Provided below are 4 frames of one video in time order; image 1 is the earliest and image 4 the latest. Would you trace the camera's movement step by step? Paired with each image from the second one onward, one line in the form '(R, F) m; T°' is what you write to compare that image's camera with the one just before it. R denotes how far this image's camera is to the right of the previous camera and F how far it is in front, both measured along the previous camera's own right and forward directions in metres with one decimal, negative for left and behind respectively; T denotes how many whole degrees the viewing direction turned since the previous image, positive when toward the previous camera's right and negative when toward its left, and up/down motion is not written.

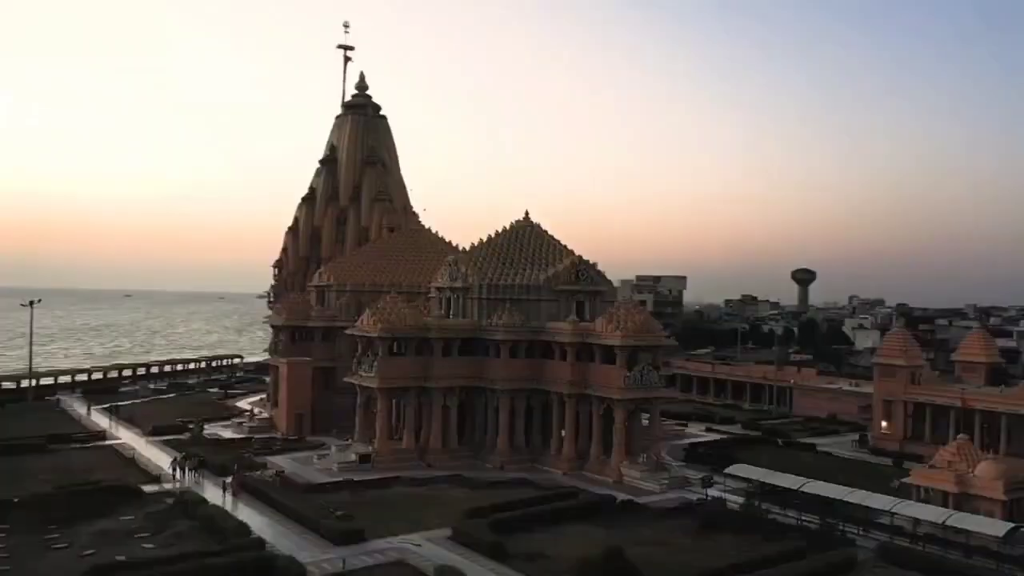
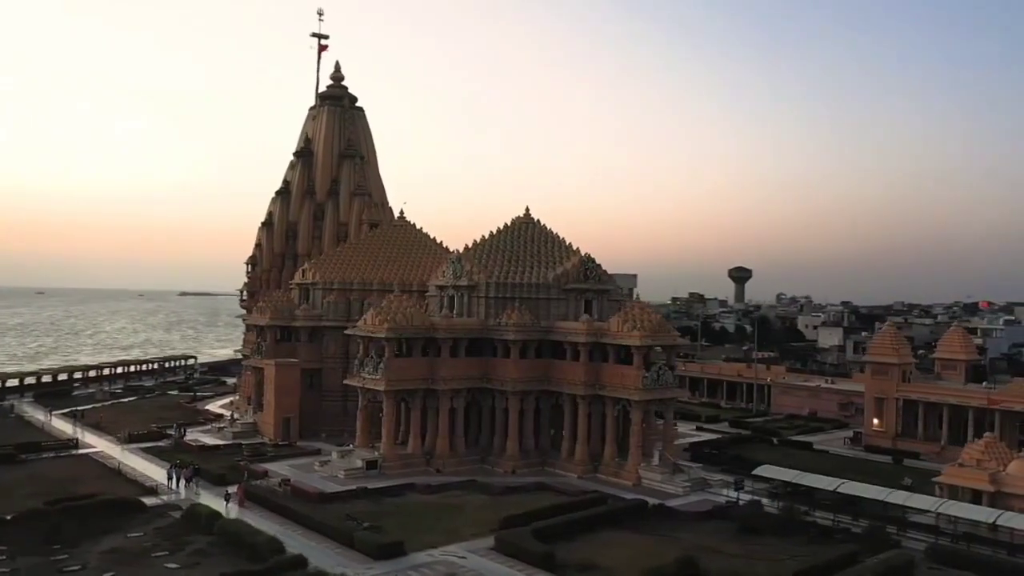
(-3.7, +1.4) m; +5°
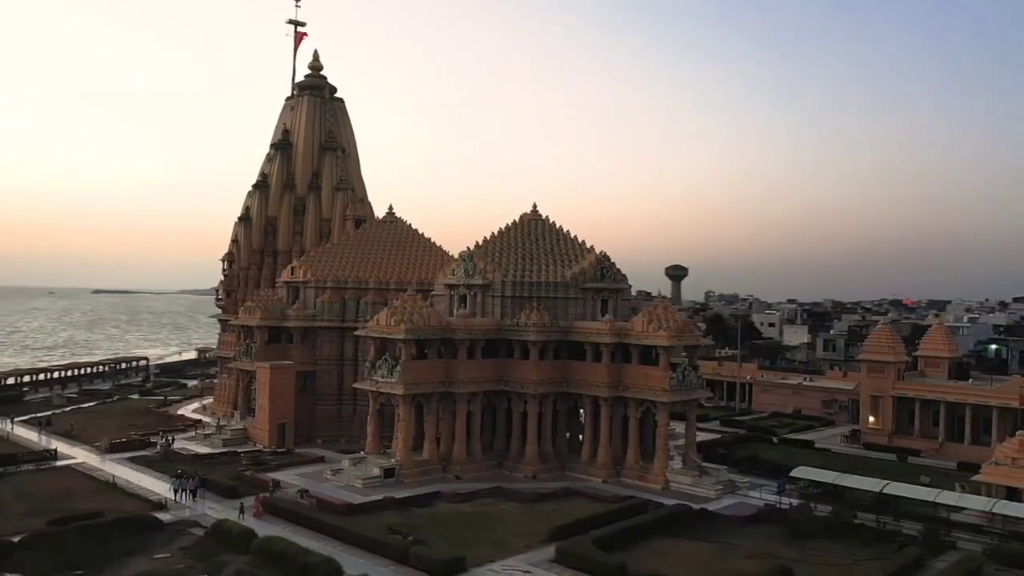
(-4.1, +1.5) m; +5°
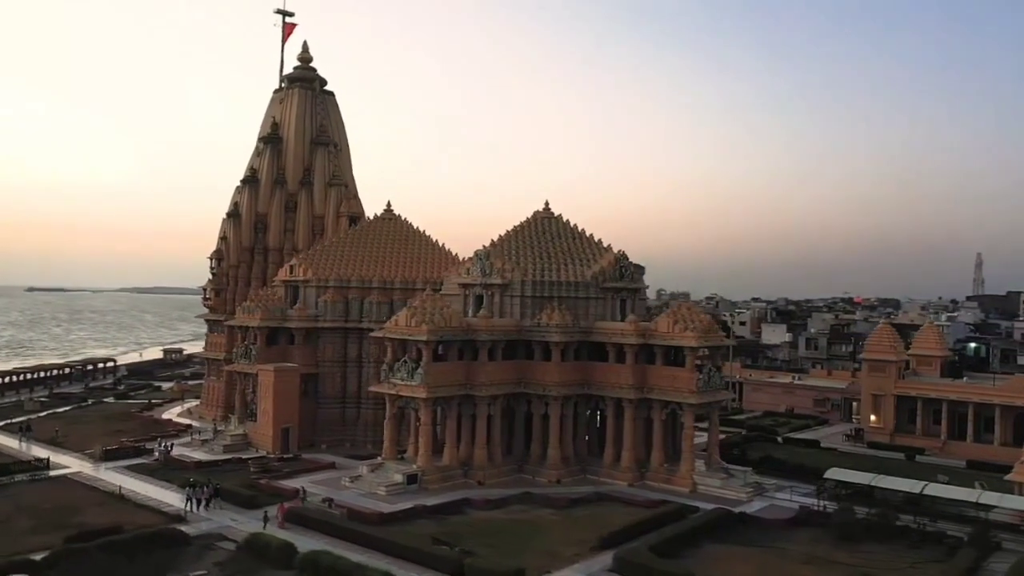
(-3.2, +1.1) m; +4°
